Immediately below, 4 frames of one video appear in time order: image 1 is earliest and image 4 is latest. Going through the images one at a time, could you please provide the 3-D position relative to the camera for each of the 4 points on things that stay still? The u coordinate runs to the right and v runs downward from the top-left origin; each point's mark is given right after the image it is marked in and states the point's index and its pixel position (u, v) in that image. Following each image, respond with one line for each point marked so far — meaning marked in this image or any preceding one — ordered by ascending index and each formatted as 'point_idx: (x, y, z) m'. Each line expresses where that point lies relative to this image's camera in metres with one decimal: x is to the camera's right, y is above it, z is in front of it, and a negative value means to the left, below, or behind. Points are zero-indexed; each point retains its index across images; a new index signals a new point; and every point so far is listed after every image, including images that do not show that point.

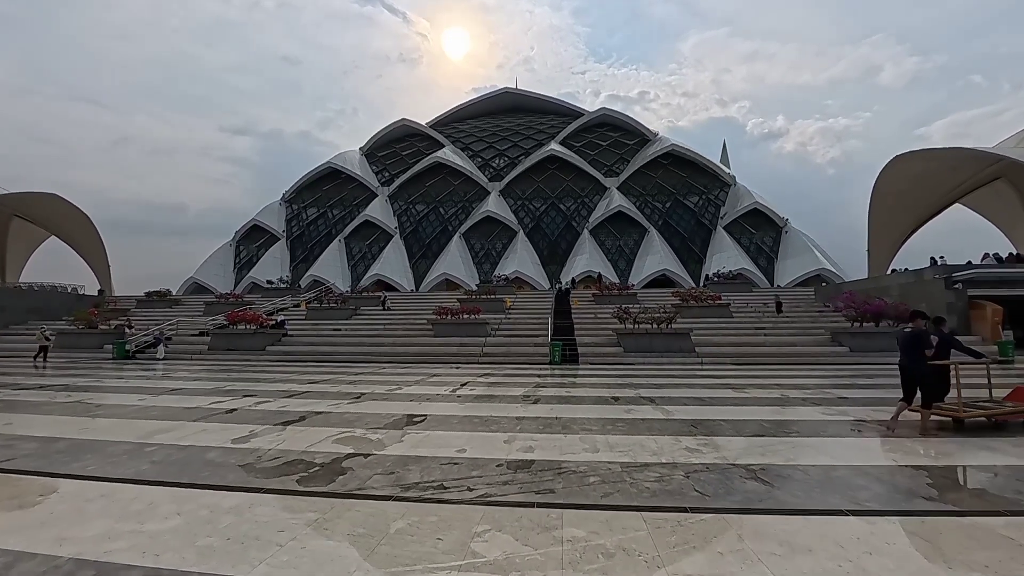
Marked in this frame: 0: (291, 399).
0: (-3.1, -1.6, +6.0) m
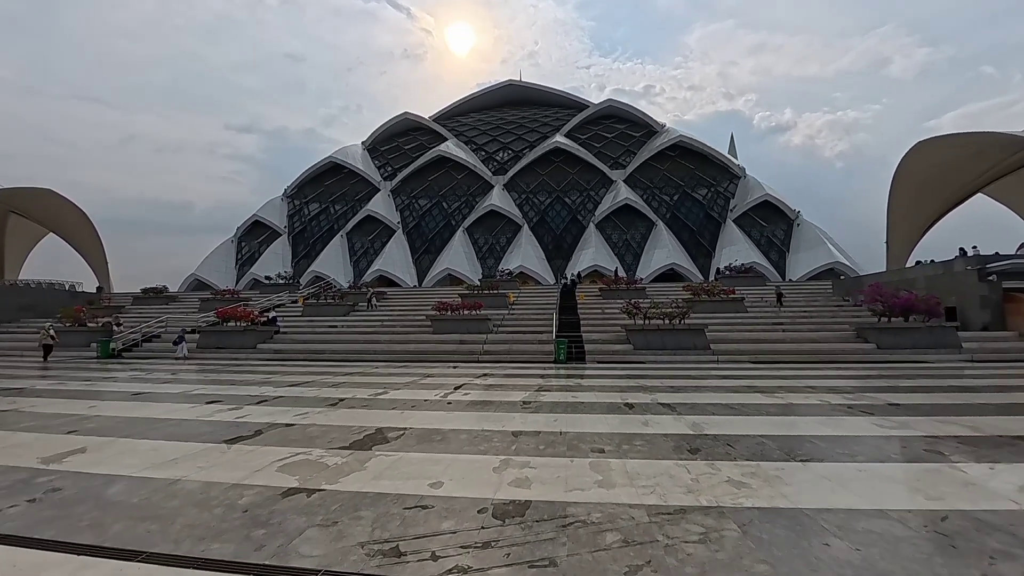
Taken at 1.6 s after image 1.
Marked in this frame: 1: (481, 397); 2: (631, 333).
0: (-3.1, -1.5, +5.2) m
1: (-0.5, -1.5, +5.9) m
2: (+3.3, -1.2, +11.6) m
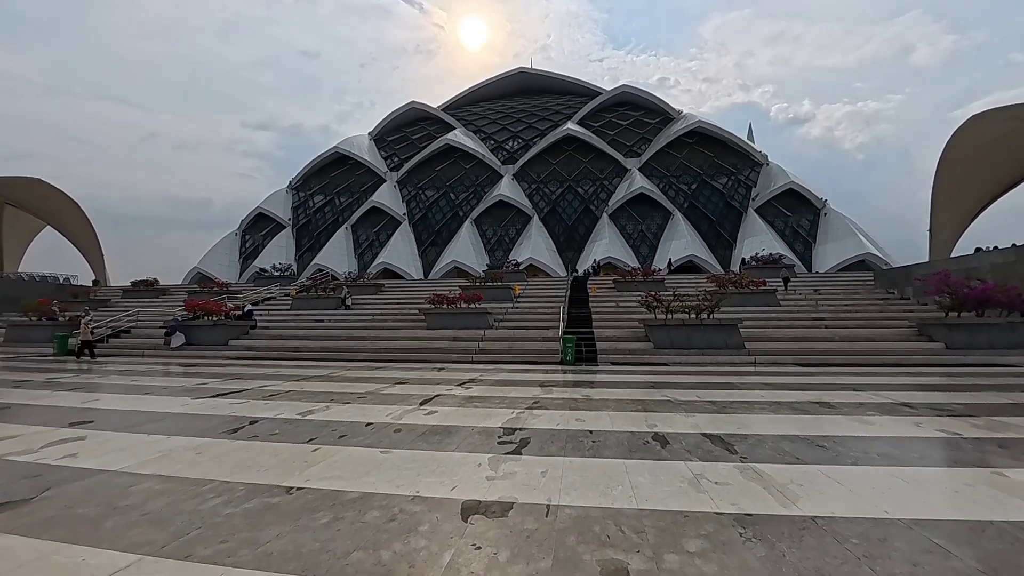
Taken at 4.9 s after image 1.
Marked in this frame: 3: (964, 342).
0: (-3.4, -1.3, +3.7) m
1: (-0.6, -1.3, +4.2) m
2: (+3.2, -0.9, +9.8) m
3: (+10.4, -1.2, +9.7) m
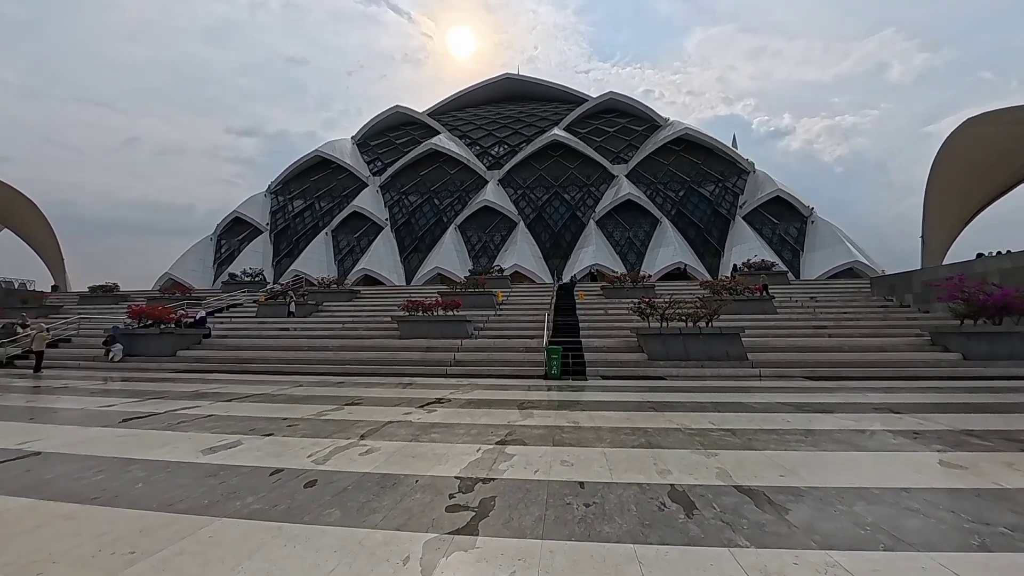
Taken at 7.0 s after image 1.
0: (-3.6, -1.2, +2.5) m
1: (-0.9, -1.3, +3.2) m
2: (+2.8, -1.0, +8.9) m
3: (+10.0, -1.4, +9.0) m
